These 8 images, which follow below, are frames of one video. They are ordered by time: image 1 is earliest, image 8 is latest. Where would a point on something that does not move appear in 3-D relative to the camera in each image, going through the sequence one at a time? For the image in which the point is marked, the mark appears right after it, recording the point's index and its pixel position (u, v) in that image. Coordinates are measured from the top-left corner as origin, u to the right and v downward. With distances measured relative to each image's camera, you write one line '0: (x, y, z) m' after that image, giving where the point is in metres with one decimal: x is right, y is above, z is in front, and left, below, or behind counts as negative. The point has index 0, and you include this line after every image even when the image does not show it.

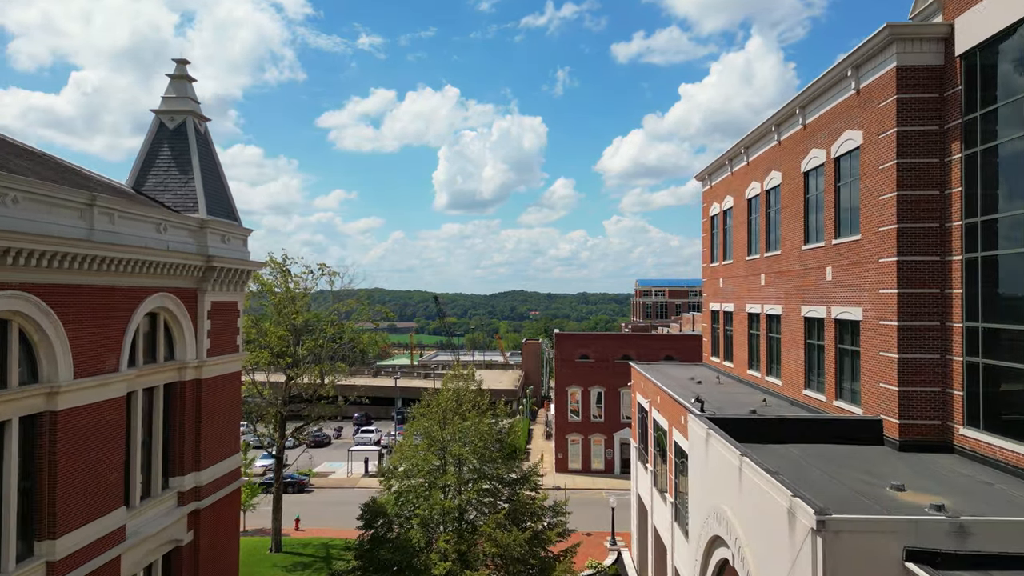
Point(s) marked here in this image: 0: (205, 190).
0: (-9.0, +2.9, +17.4) m
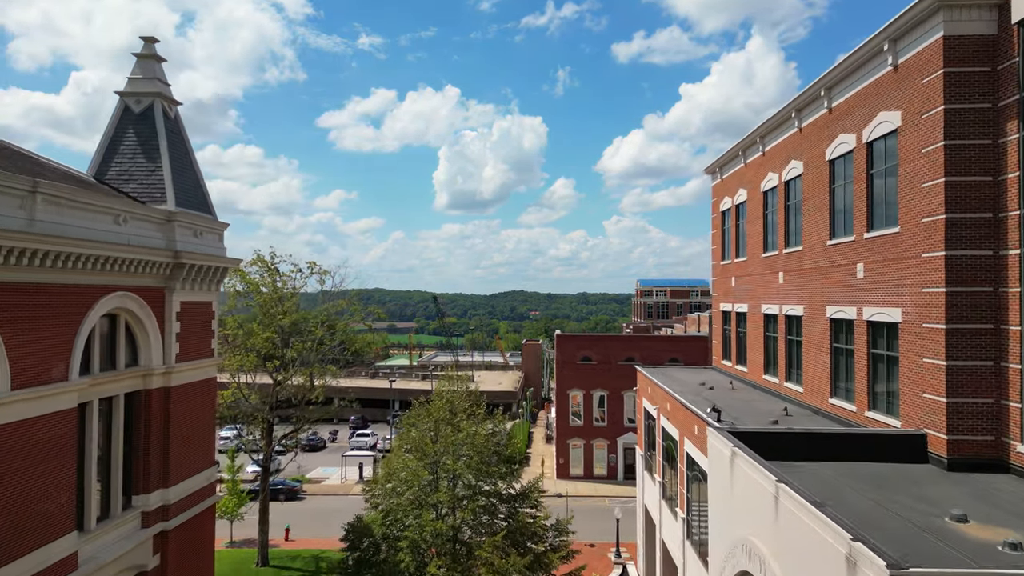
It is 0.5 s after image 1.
0: (-9.0, +2.9, +15.9) m
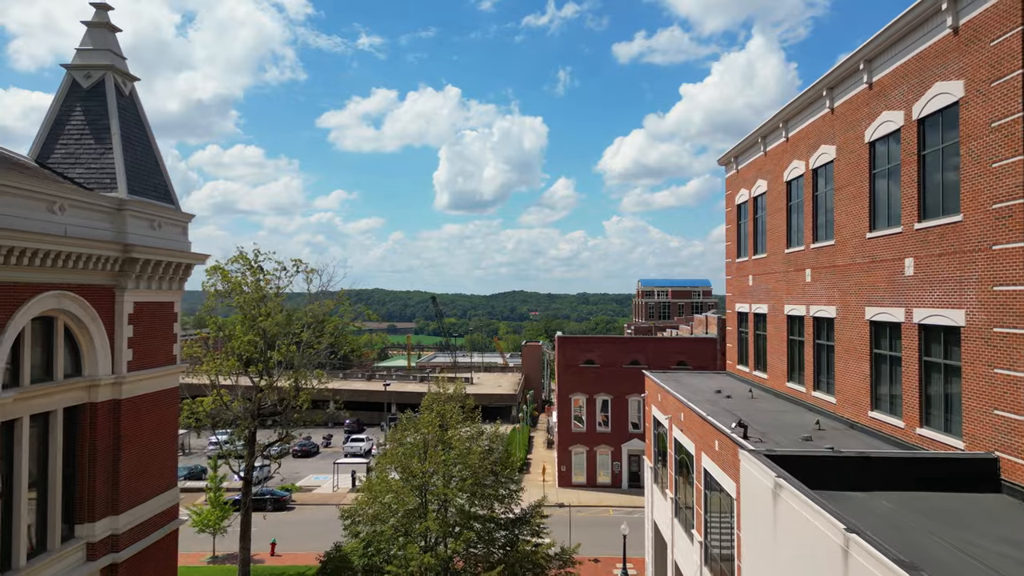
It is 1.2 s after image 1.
0: (-9.1, +3.0, +14.0) m
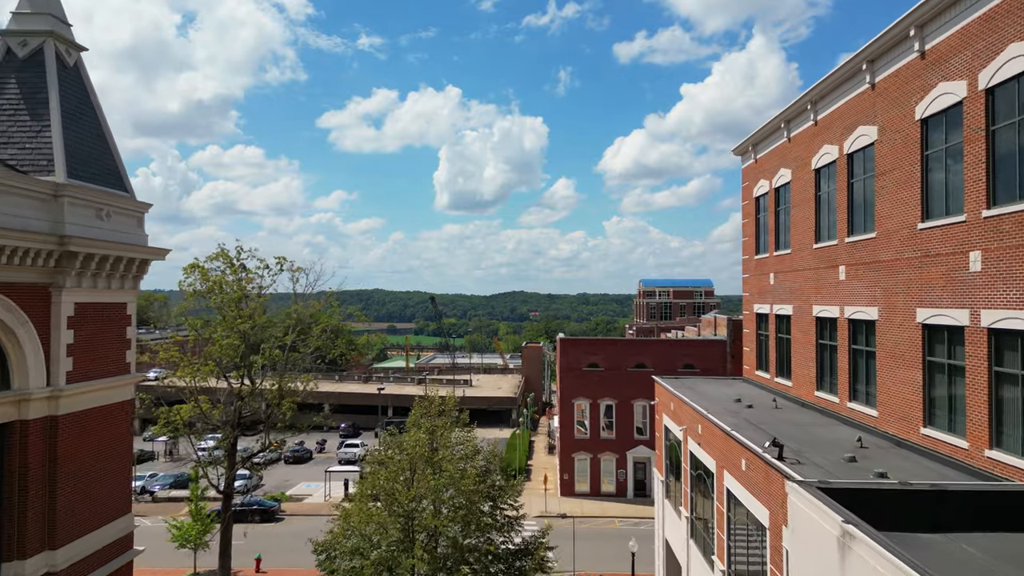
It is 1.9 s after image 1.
0: (-9.1, +3.0, +12.2) m
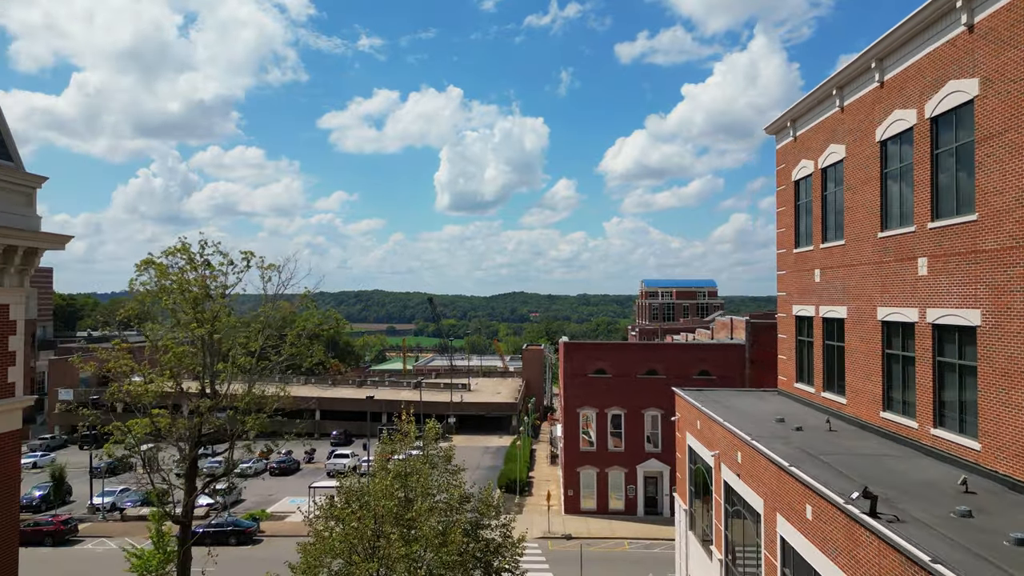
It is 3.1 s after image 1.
0: (-9.1, +3.0, +9.1) m
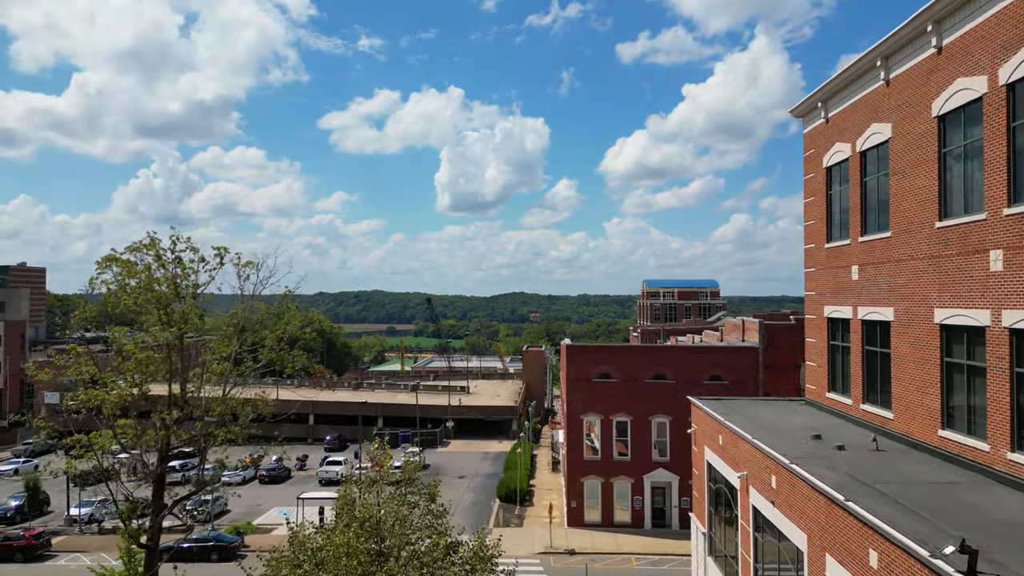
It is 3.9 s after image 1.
0: (-9.1, +3.1, +7.1) m
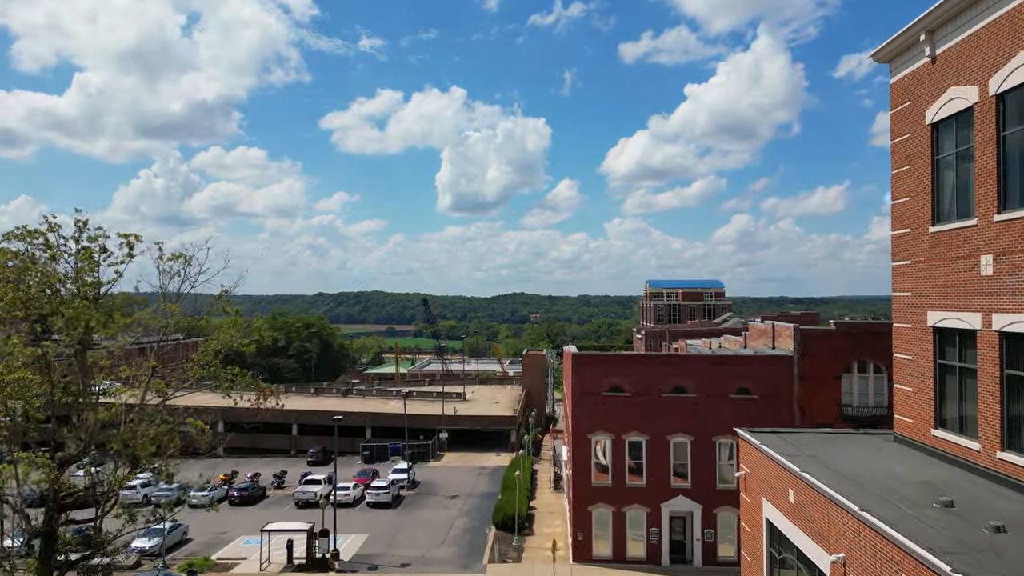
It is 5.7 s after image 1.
0: (-9.3, +3.1, +2.6) m
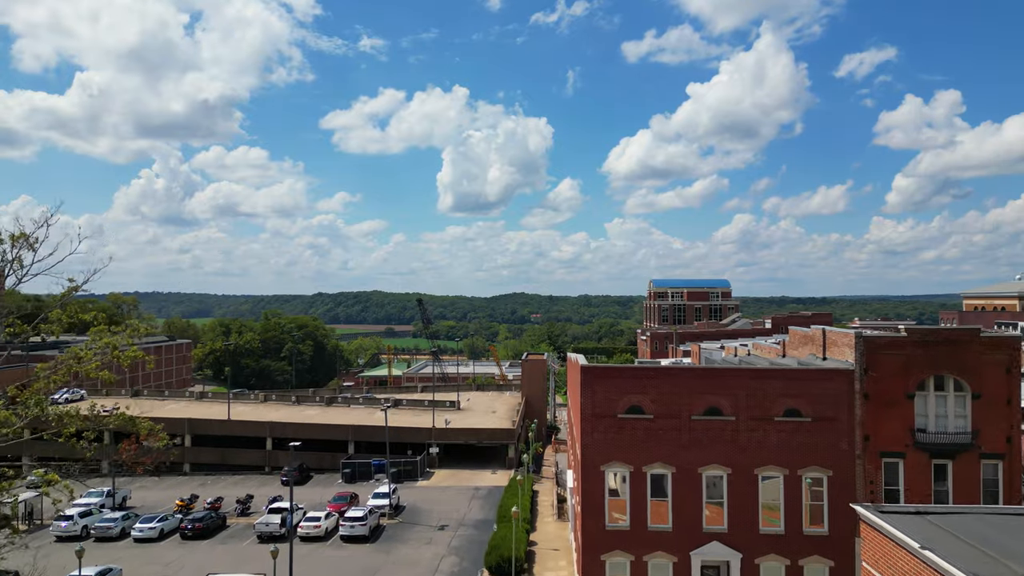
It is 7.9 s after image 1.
0: (-9.5, +3.3, -3.0) m
